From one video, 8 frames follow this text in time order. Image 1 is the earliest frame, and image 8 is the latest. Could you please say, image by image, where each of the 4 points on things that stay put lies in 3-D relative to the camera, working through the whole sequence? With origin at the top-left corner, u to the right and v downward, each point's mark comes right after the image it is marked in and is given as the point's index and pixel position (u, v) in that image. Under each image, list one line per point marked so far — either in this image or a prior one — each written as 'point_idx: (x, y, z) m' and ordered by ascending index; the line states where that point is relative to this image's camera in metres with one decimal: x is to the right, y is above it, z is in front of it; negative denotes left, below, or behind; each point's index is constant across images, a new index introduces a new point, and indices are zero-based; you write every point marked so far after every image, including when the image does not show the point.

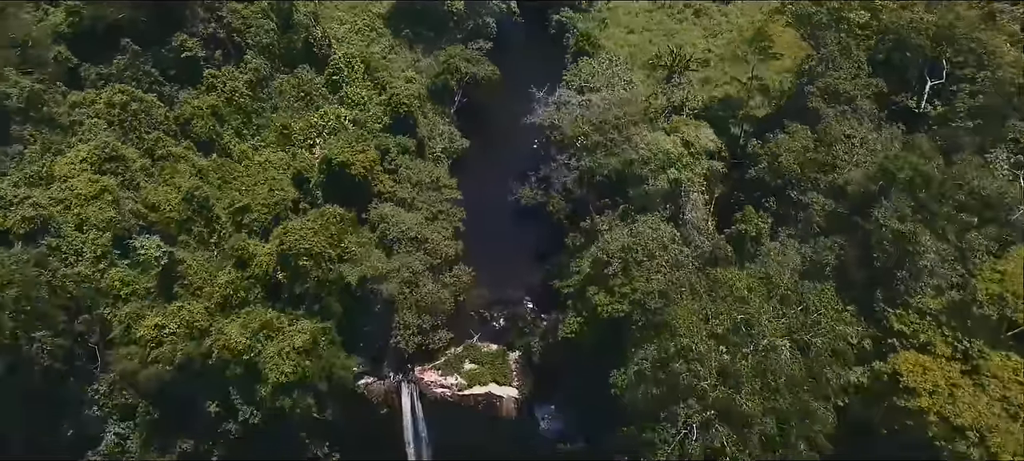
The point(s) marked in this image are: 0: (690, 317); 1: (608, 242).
0: (+4.4, -1.8, +15.1) m
1: (+3.2, -0.4, +18.0) m
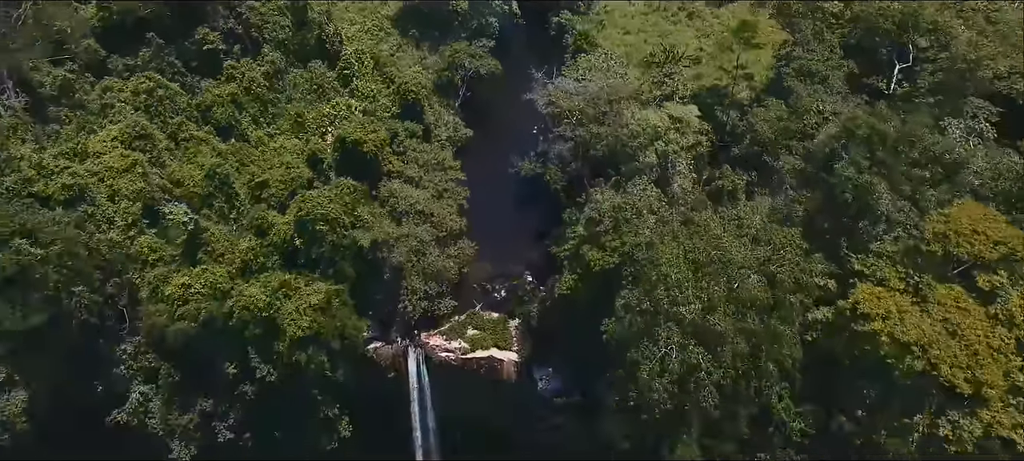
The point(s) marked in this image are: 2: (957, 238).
0: (+4.4, -0.4, +16.7) m
1: (+3.2, +1.0, +19.6) m
2: (+11.9, 0.0, +15.1) m
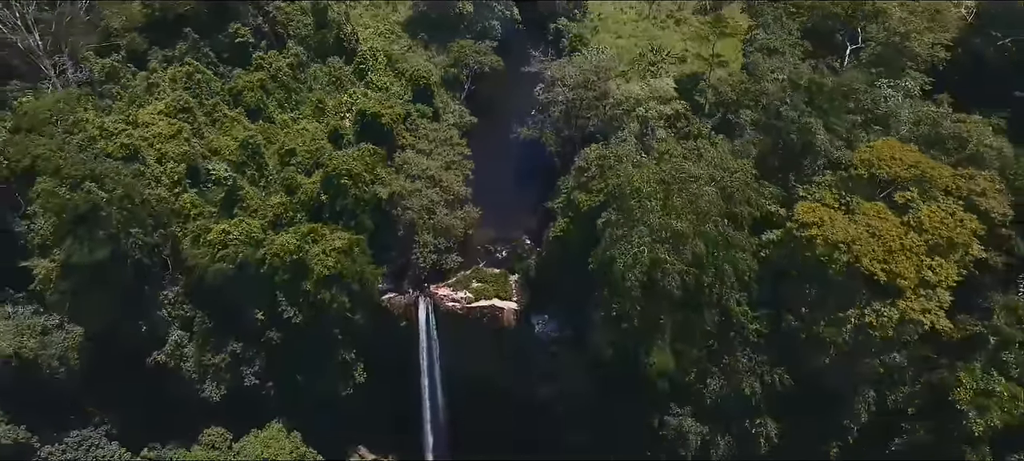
0: (+4.4, +1.8, +19.9) m
1: (+3.2, +3.1, +22.8) m
2: (+11.9, +2.3, +18.2) m
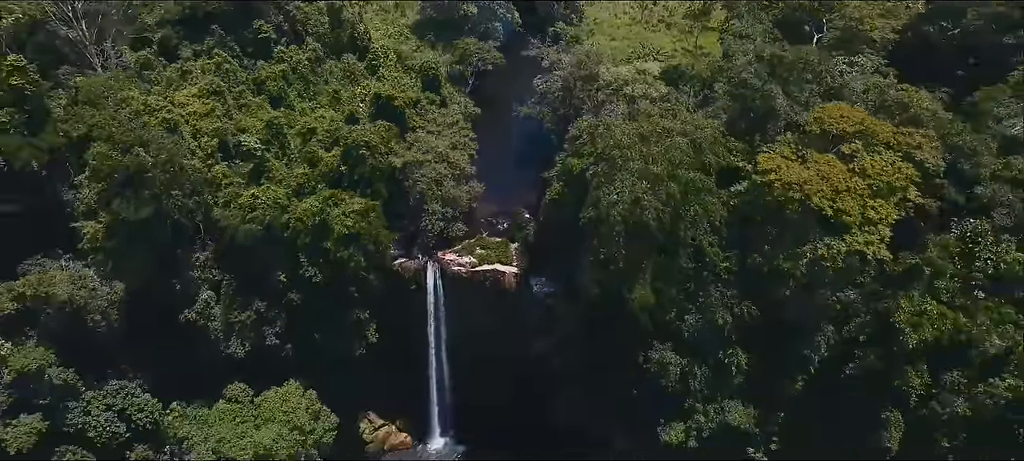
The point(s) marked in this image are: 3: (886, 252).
0: (+4.5, +3.7, +22.7) m
1: (+3.3, +4.8, +25.7) m
2: (+11.9, +4.1, +21.1) m
3: (+12.9, -0.7, +19.6) m
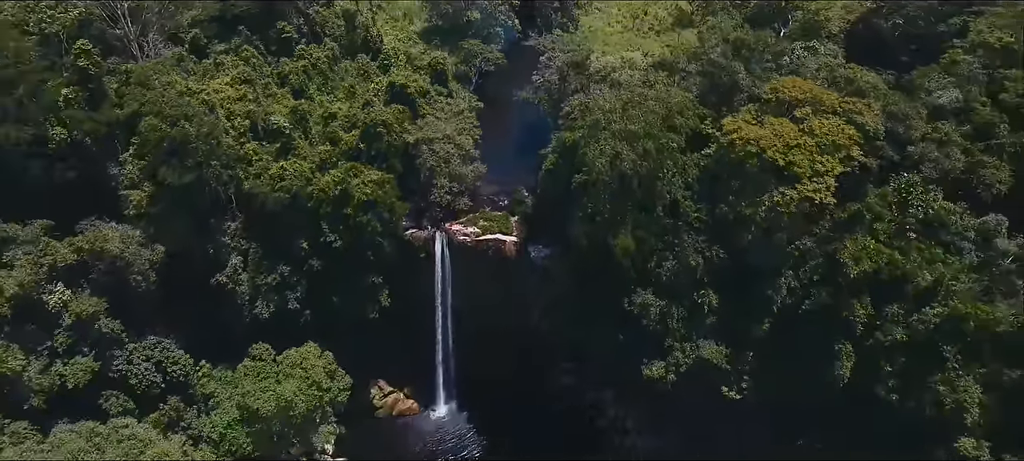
0: (+4.5, +5.6, +26.2) m
1: (+3.3, +6.6, +29.3) m
2: (+12.0, +6.1, +24.6) m
3: (+12.9, +1.3, +23.0) m
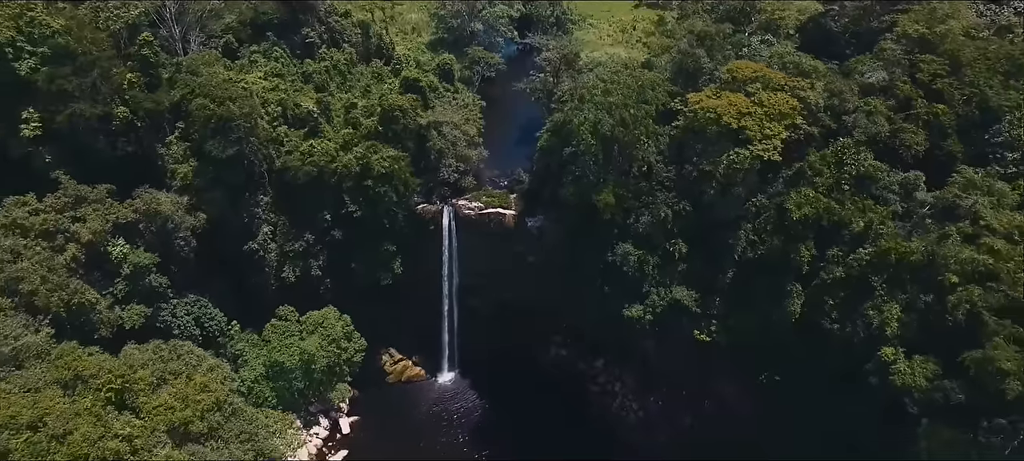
0: (+4.5, +7.7, +30.9) m
1: (+3.3, +8.6, +34.0) m
2: (+11.9, +8.2, +29.4) m
3: (+12.9, +3.5, +27.5) m
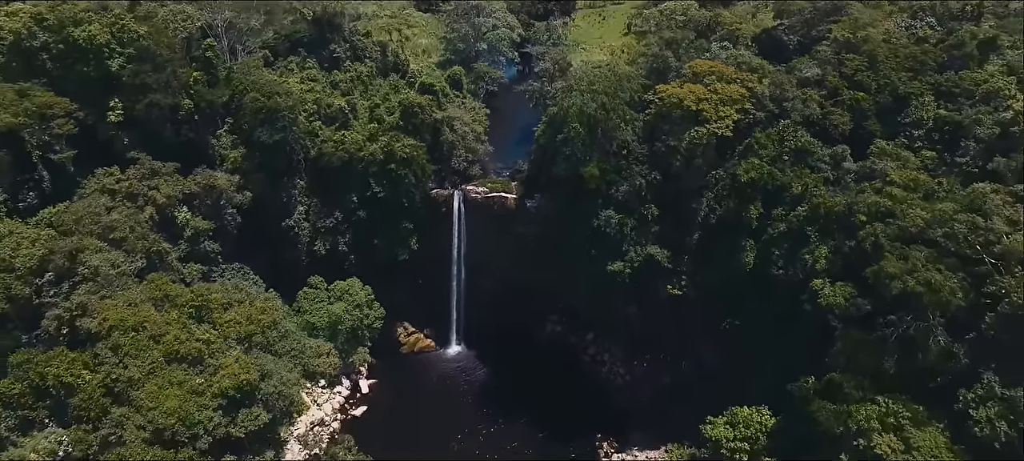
0: (+4.6, +9.6, +37.4) m
1: (+3.4, +10.3, +40.5) m
2: (+12.1, +10.2, +35.9) m
3: (+13.0, +5.7, +33.7) m
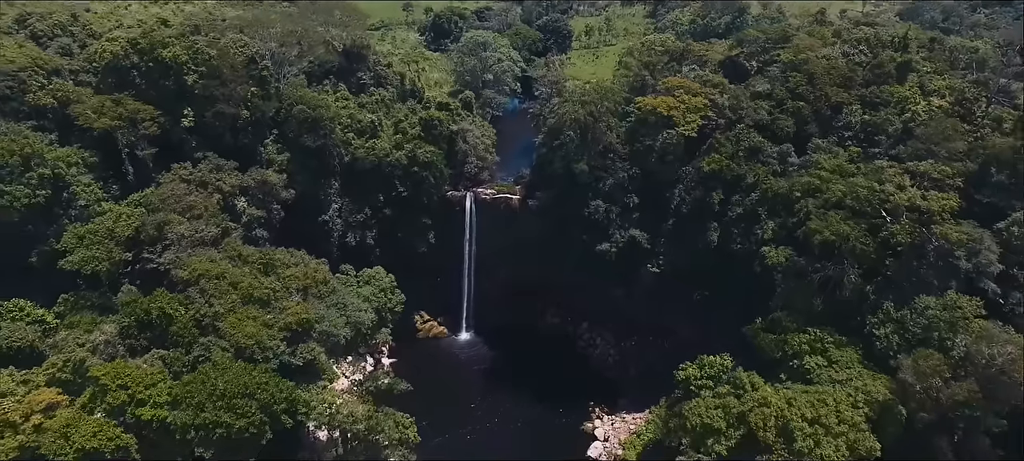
0: (+5.0, +10.5, +45.1) m
1: (+3.8, +11.0, +48.3) m
2: (+12.5, +11.2, +43.7) m
3: (+13.4, +6.8, +41.2) m
